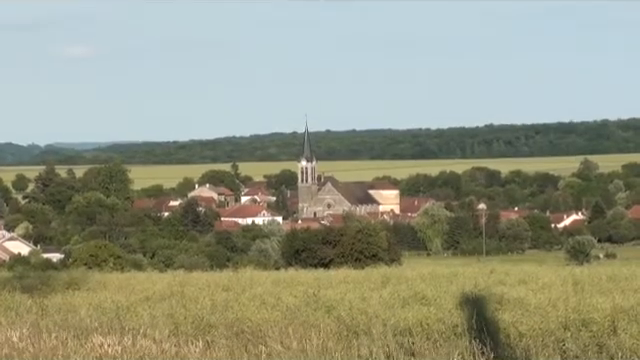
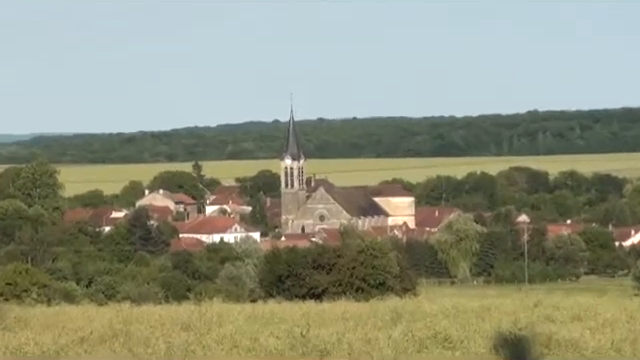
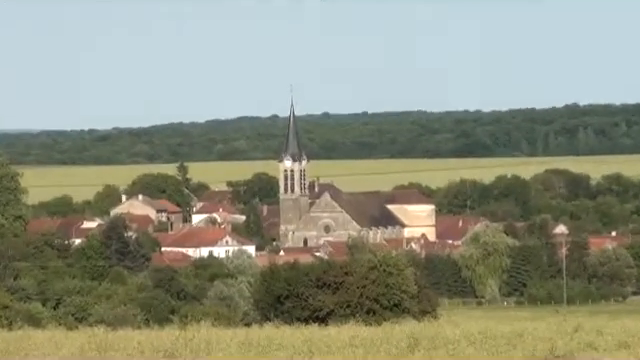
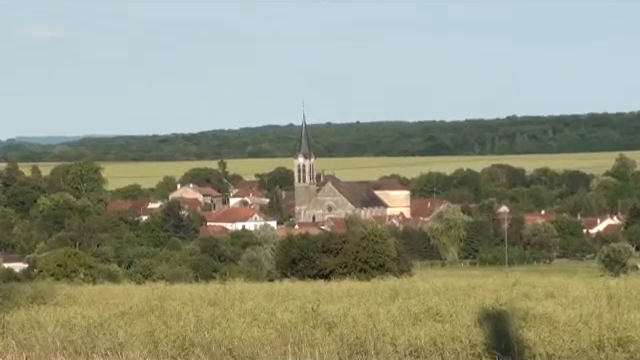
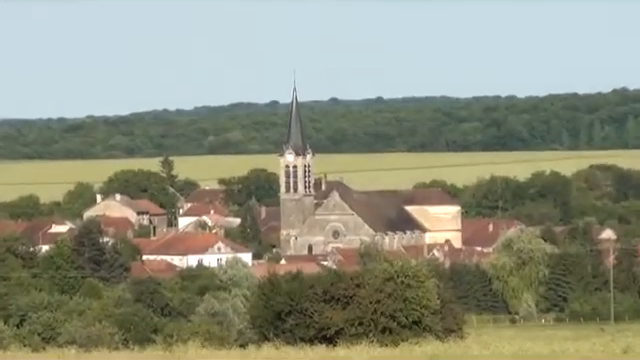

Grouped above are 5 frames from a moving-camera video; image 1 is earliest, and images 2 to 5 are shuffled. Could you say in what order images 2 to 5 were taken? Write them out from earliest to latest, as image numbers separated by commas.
4, 2, 3, 5
